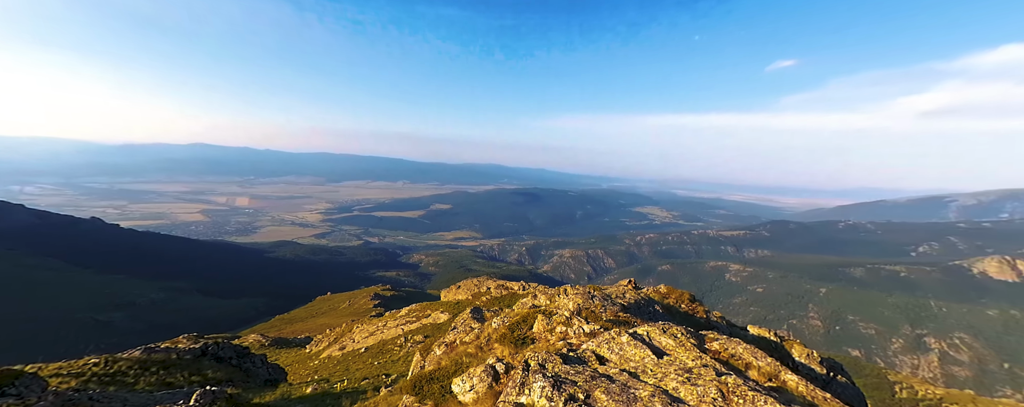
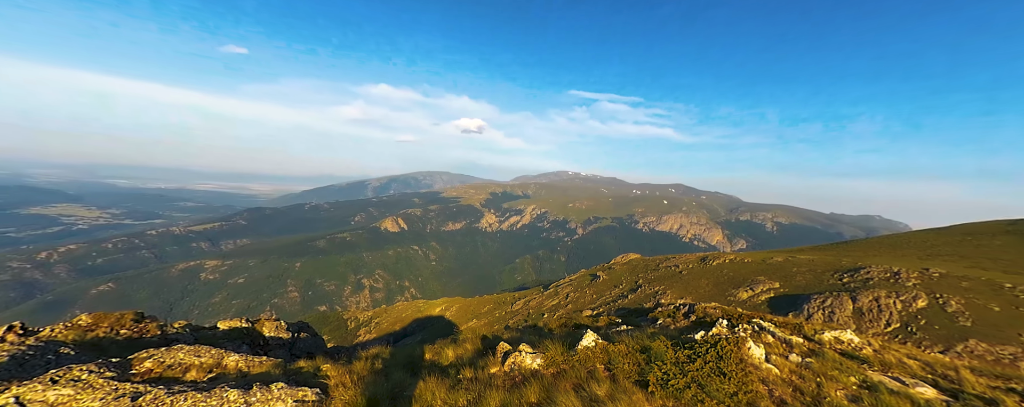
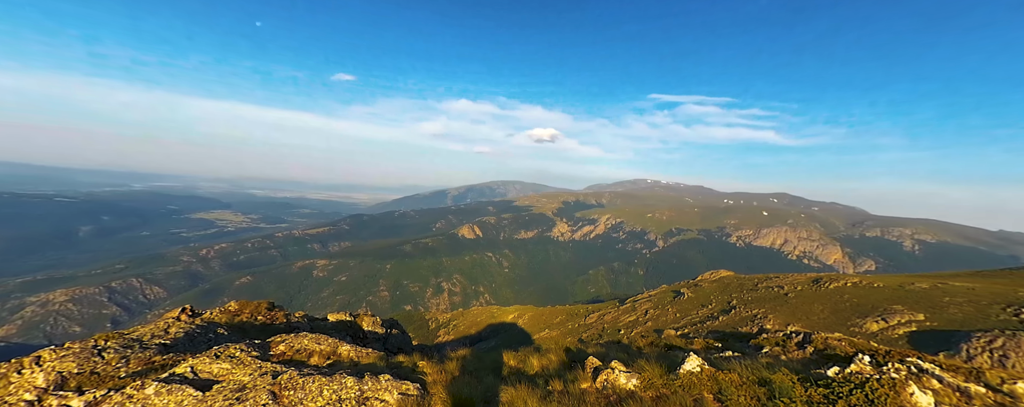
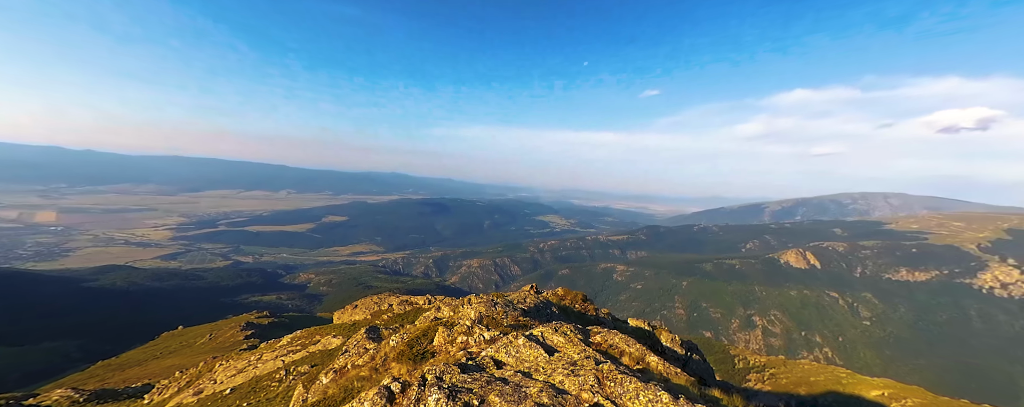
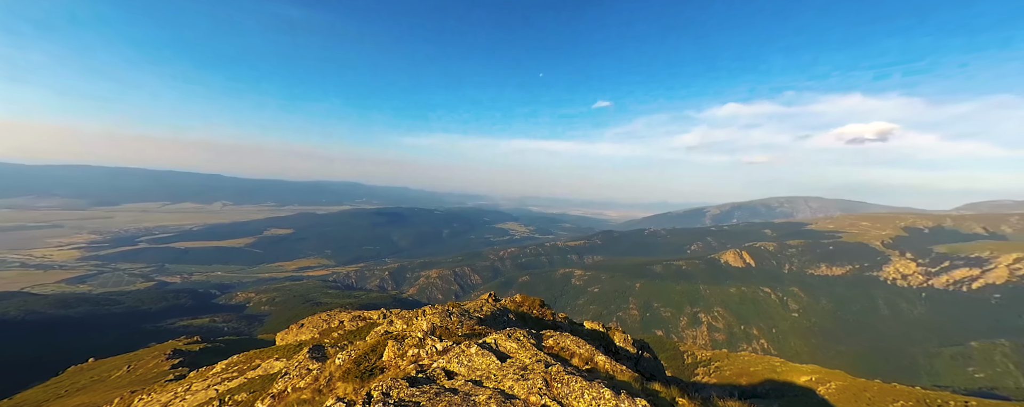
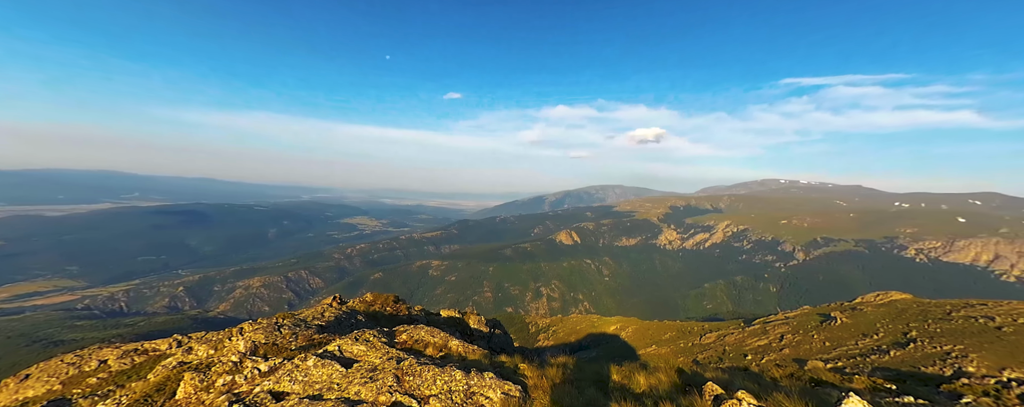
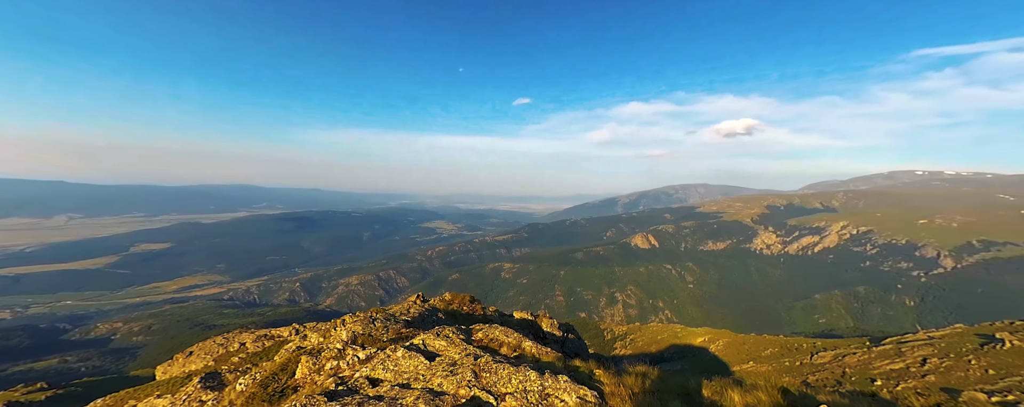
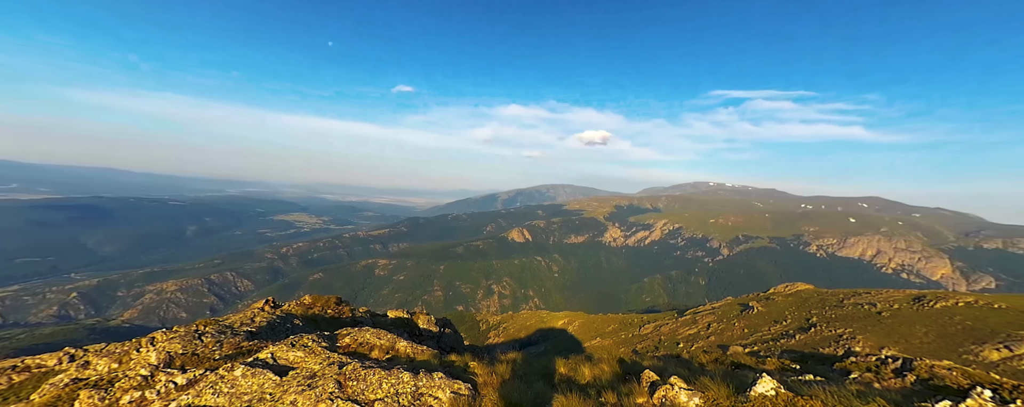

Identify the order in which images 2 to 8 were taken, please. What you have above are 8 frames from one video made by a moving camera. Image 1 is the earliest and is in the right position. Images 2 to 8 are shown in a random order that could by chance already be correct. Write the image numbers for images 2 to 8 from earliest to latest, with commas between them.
4, 5, 7, 6, 8, 3, 2
